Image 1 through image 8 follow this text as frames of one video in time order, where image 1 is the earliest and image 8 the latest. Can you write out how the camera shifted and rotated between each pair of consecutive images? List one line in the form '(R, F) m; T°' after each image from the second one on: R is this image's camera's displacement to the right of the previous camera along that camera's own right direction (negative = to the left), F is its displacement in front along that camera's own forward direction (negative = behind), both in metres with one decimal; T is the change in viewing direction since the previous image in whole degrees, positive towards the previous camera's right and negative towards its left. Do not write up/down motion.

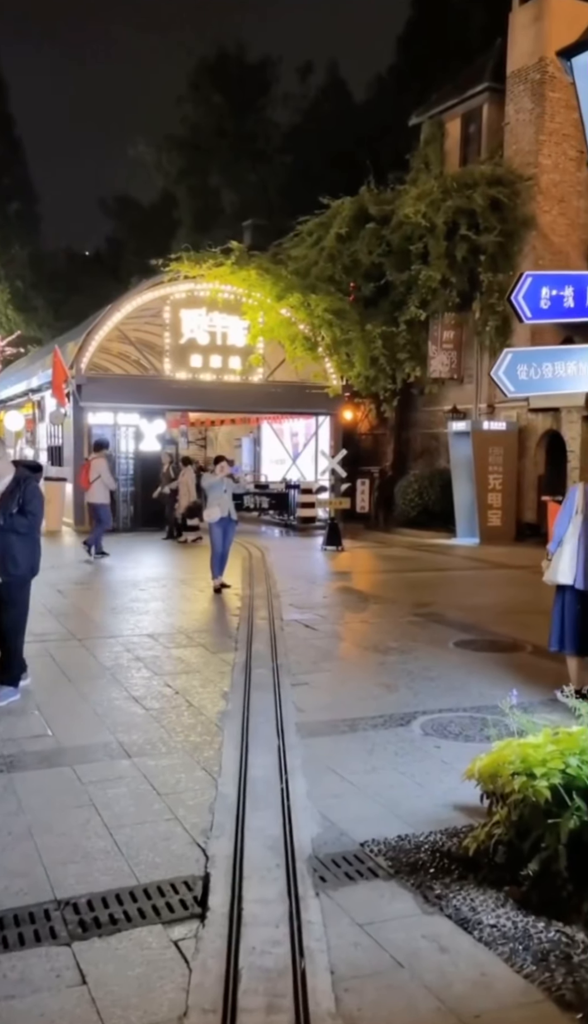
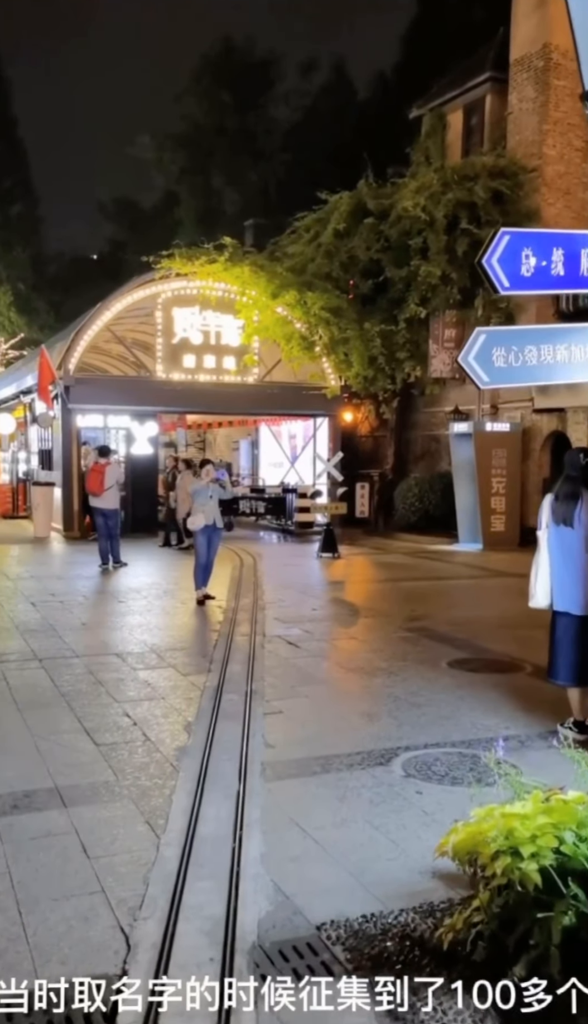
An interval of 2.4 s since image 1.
(+0.3, +0.7) m; -1°
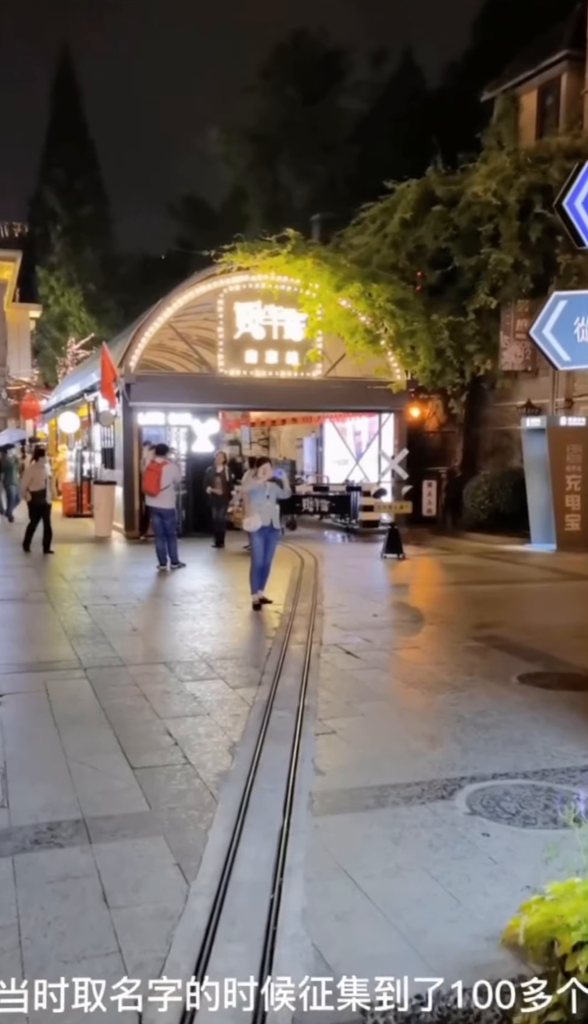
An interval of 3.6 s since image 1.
(+0.1, +0.5) m; -5°
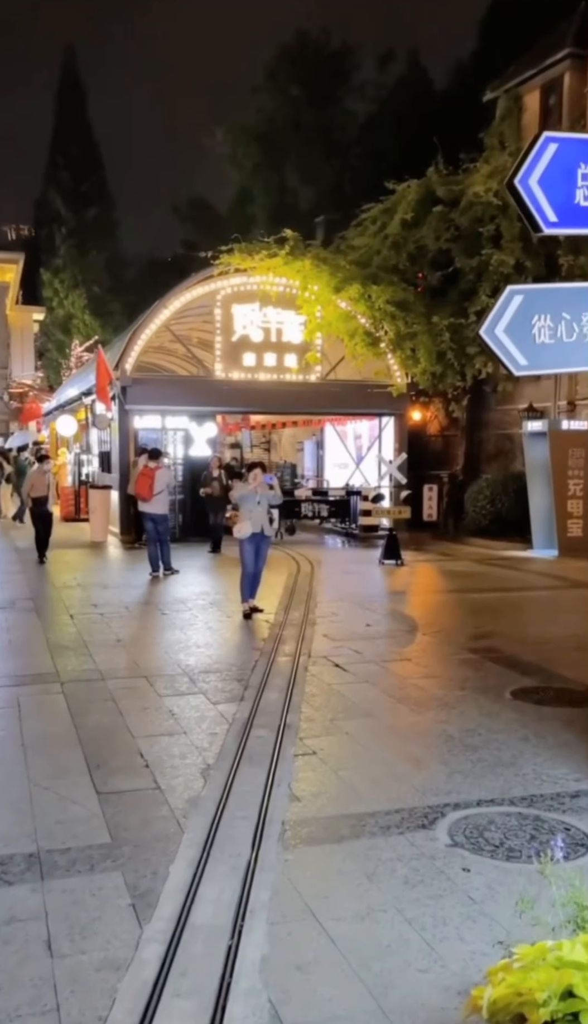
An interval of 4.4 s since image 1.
(+0.2, +0.3) m; 0°
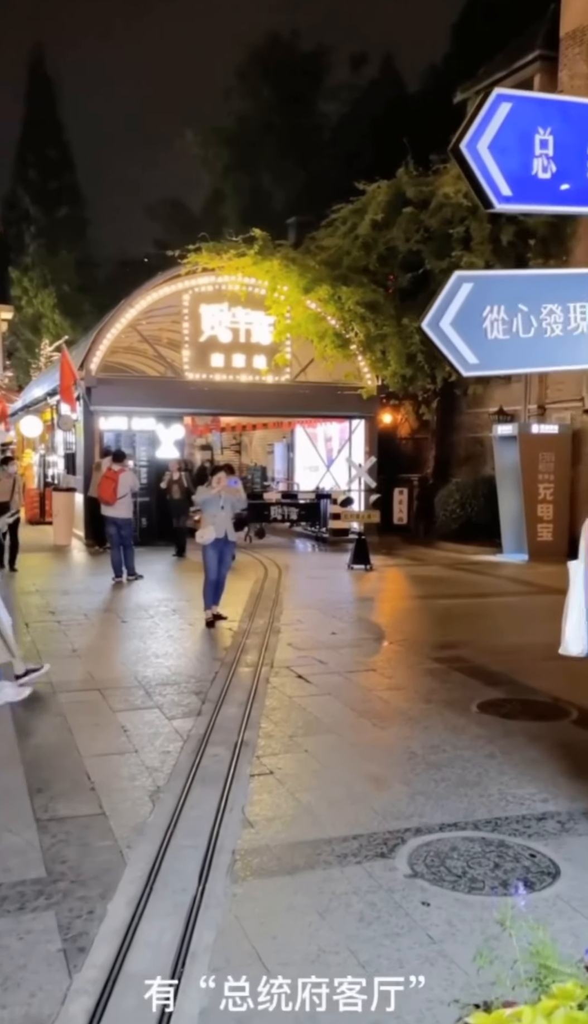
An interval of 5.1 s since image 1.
(+0.1, +0.3) m; +2°
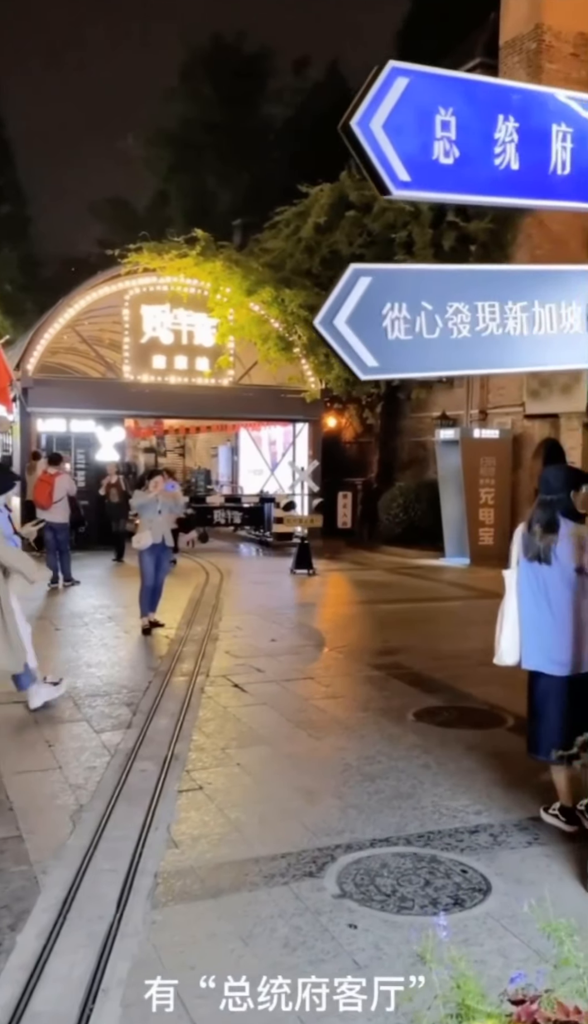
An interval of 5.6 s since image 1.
(+0.1, +0.1) m; +3°
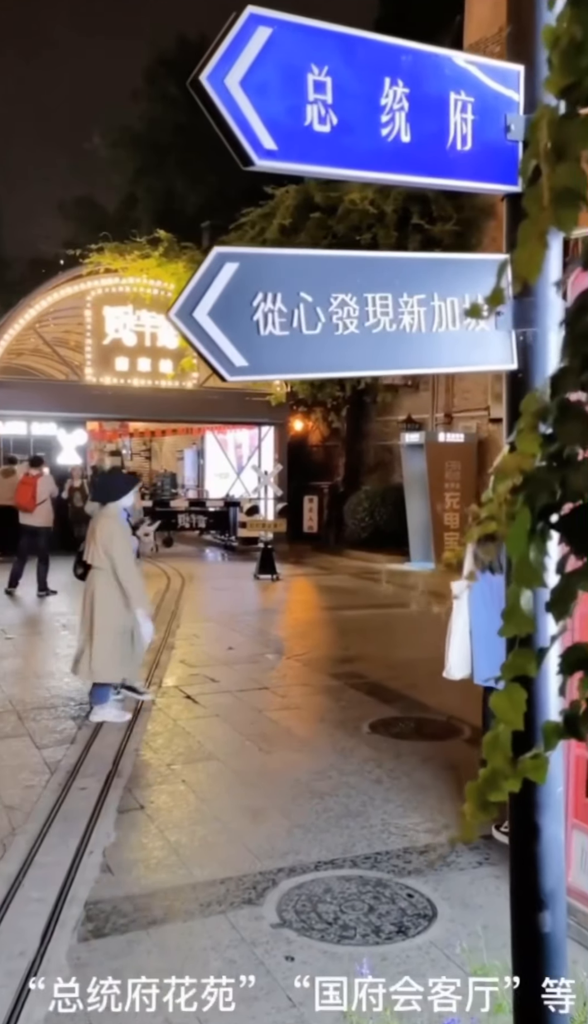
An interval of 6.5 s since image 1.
(+0.2, +0.2) m; +2°
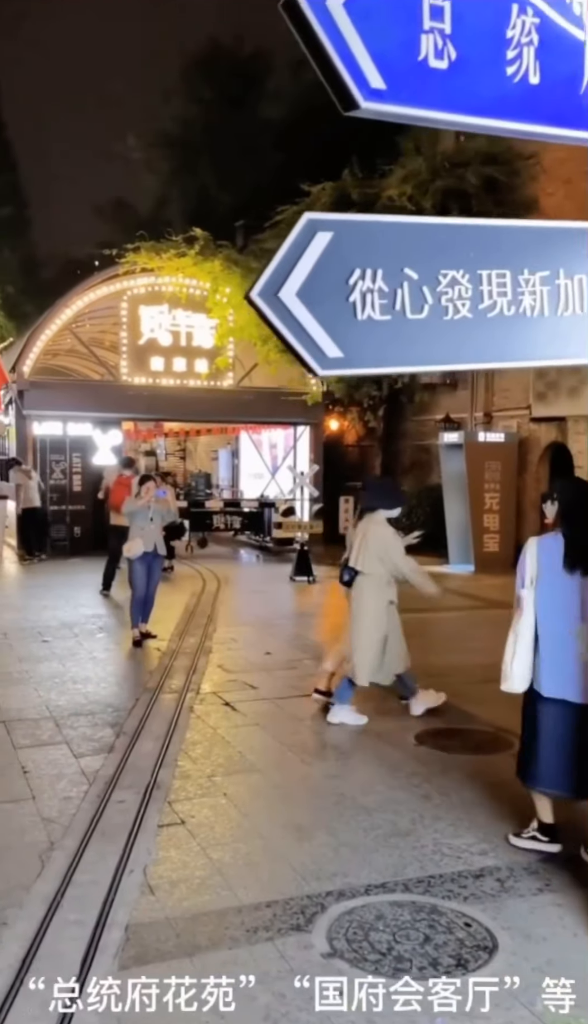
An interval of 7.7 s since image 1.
(-0.1, +0.2) m; -2°
